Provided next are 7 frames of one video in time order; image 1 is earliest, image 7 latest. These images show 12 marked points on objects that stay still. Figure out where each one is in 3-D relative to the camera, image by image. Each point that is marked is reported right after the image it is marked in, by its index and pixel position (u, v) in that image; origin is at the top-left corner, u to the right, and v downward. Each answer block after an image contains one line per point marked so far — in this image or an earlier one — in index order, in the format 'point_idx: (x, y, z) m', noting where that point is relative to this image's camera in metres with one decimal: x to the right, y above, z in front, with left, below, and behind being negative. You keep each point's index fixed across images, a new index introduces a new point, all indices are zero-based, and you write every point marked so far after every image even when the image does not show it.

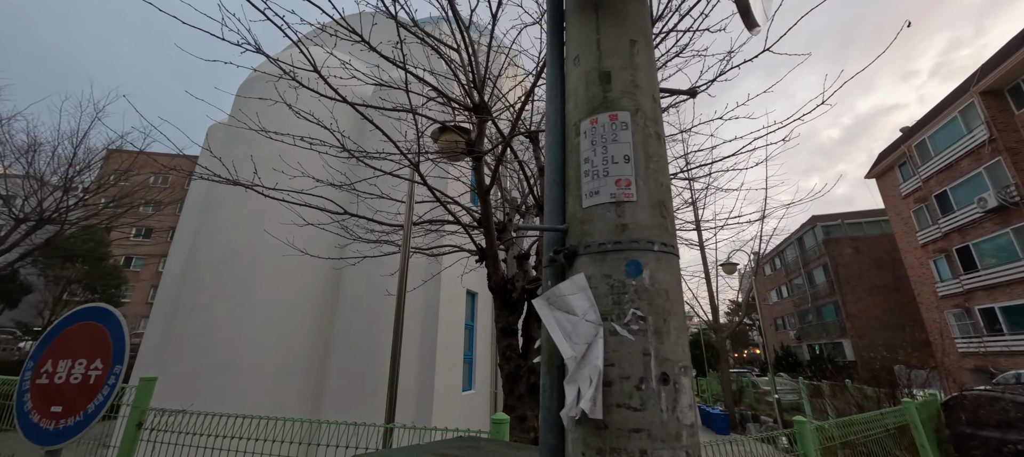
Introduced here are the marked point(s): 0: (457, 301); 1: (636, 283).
0: (-1.0, -1.3, +7.6) m
1: (+0.3, -0.1, +0.9) m
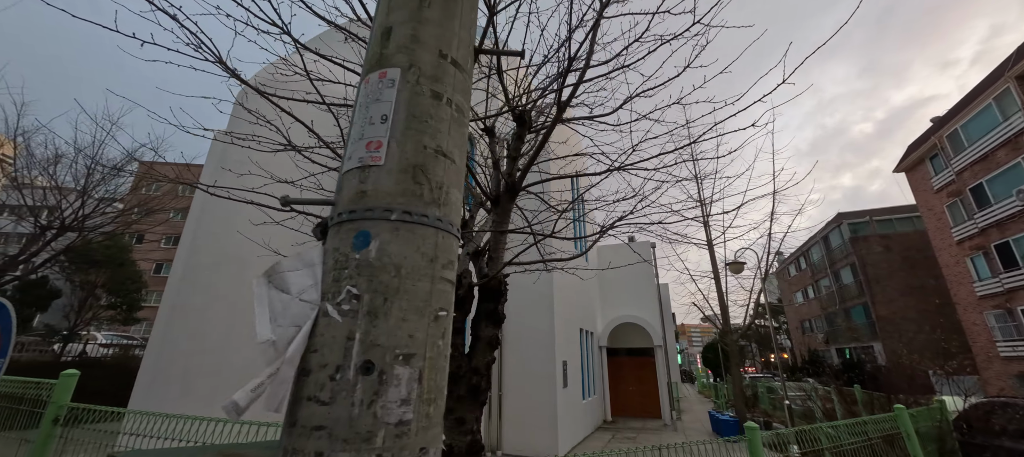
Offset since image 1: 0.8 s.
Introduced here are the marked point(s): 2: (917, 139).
0: (-1.2, -1.3, +7.5) m
1: (-0.3, -0.1, +0.8) m
2: (+19.3, +4.2, +19.3) m
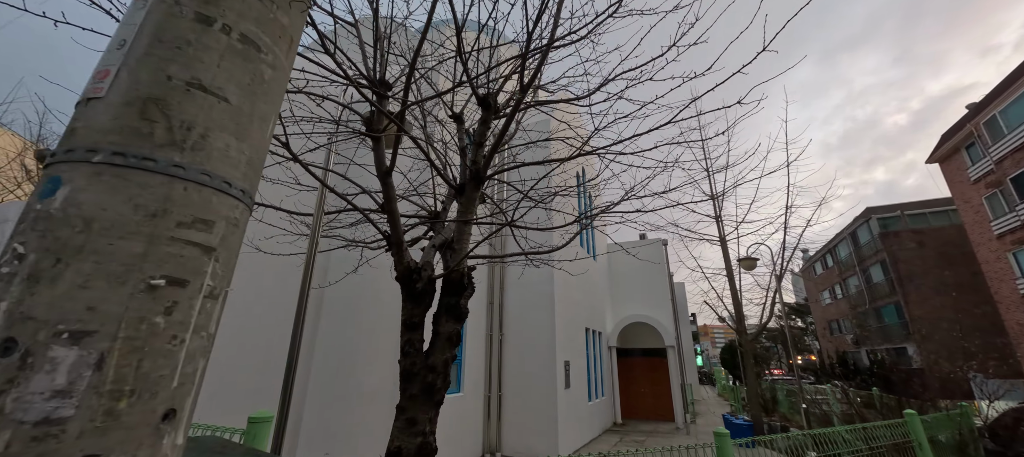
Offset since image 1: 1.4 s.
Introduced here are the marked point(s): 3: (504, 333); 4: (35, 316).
0: (-1.2, -1.3, +7.3) m
1: (-0.7, 0.0, +0.6) m
2: (+19.7, +4.5, +18.2) m
3: (-0.2, -2.3, +8.8) m
4: (-0.6, -0.1, +0.6) m
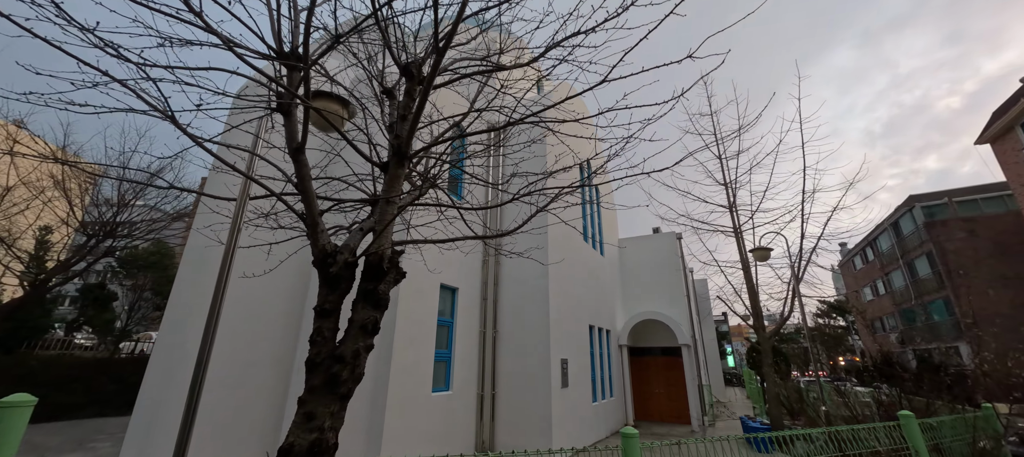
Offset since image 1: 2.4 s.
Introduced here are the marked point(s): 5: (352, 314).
0: (-1.5, -1.2, +7.1) m
1: (-1.4, +0.2, +0.4) m
2: (+20.0, +5.0, +16.6) m
3: (-0.3, -2.1, +8.5) m
4: (-1.4, 0.0, +0.3) m
5: (-1.1, -0.6, +2.8) m
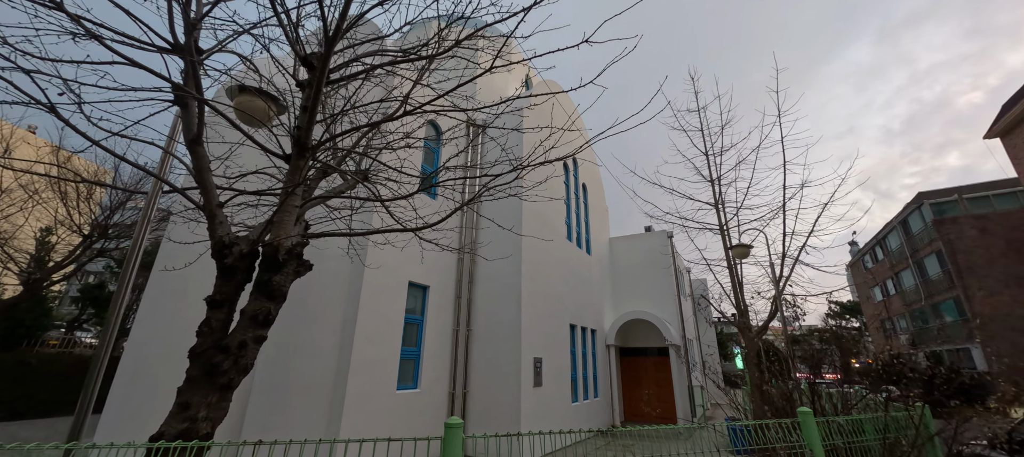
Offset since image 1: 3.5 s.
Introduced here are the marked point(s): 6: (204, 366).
0: (-2.1, -1.1, +7.1) m
1: (-2.2, +0.3, +0.4) m
2: (+19.6, +5.1, +15.9) m
3: (-0.8, -2.1, +8.4) m
4: (-2.2, +0.1, +0.3) m
5: (-1.8, -0.5, +2.8) m
6: (-1.9, -0.8, +2.5) m
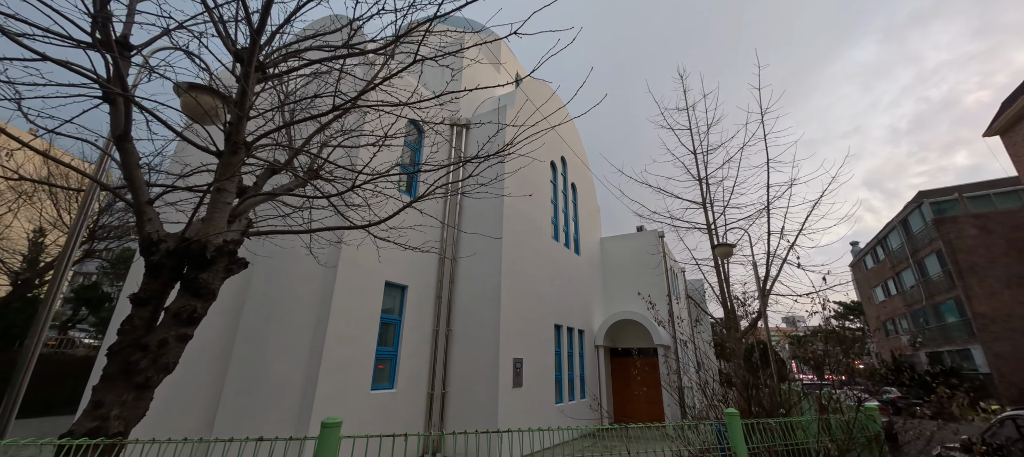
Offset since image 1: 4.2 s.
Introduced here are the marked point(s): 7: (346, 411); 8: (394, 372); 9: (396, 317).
0: (-2.5, -1.1, +7.1) m
1: (-2.7, +0.3, +0.4) m
2: (+19.3, +5.2, +15.7) m
3: (-1.3, -2.1, +8.4) m
4: (-2.7, +0.1, +0.3) m
5: (-2.3, -0.5, +2.7) m
6: (-2.4, -0.8, +2.5) m
7: (-2.6, -2.9, +6.3) m
8: (-2.1, -2.6, +7.4) m
9: (-2.2, -1.7, +7.6) m
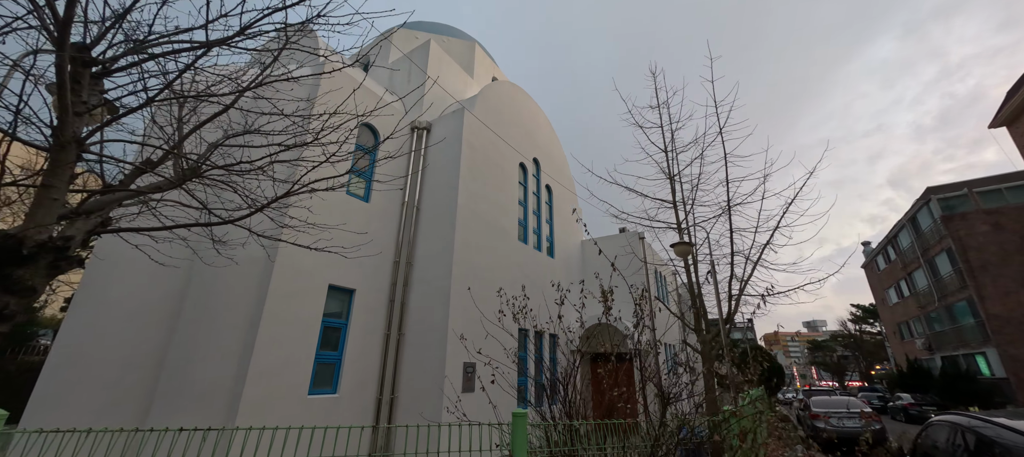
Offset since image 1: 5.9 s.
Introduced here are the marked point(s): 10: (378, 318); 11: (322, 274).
0: (-3.5, -1.2, +7.0) m
1: (-4.0, +0.3, +0.4) m
2: (+18.5, +5.3, +14.9) m
3: (-2.2, -2.1, +8.3) m
4: (-4.0, +0.2, +0.3) m
5: (-3.5, -0.5, +2.7) m
6: (-3.6, -0.8, +2.4) m
7: (-3.6, -2.9, +6.3) m
8: (-3.1, -2.7, +7.3) m
9: (-3.2, -1.7, +7.6) m
10: (-2.7, -1.8, +8.1) m
11: (-3.4, -0.8, +7.3) m
